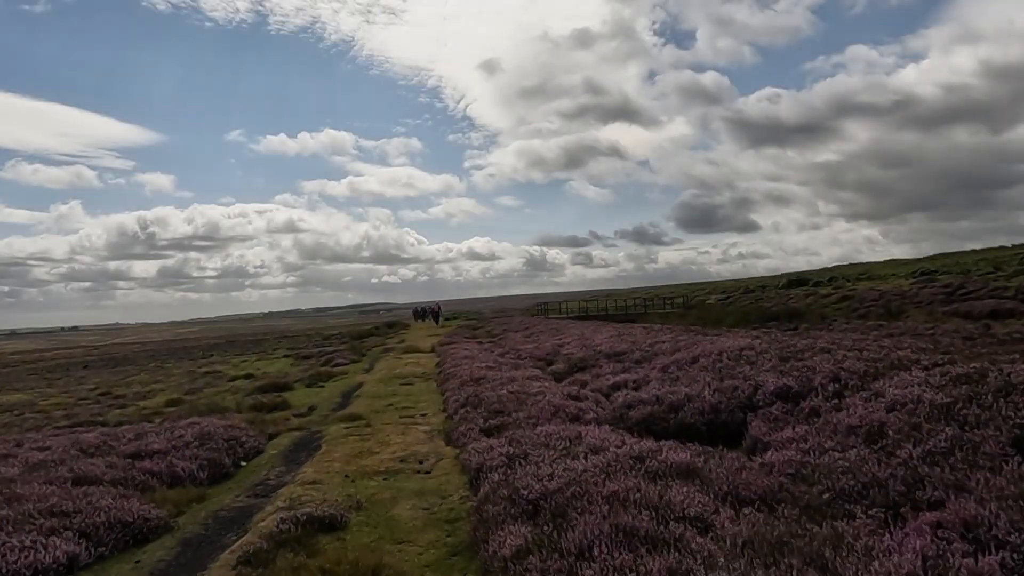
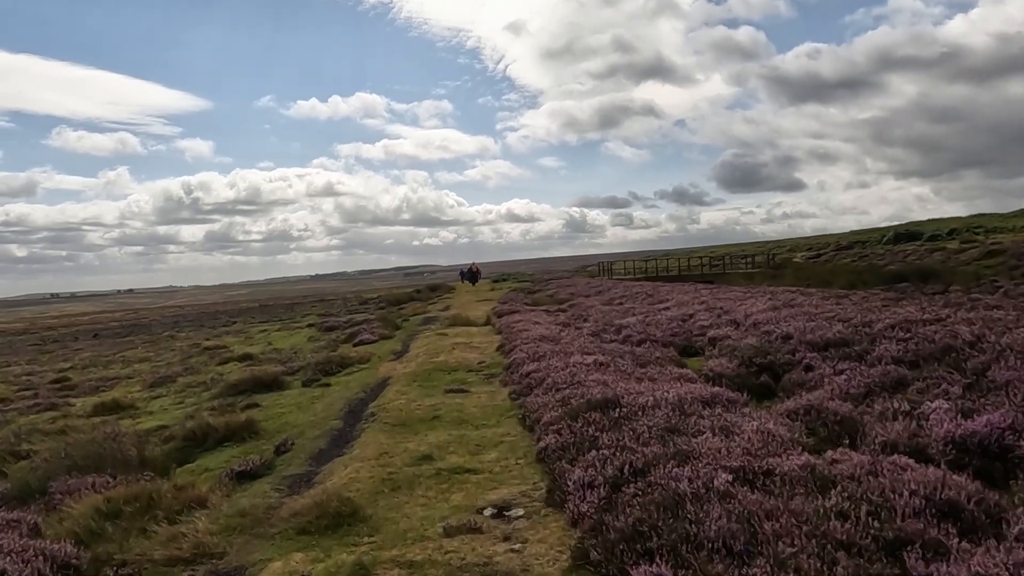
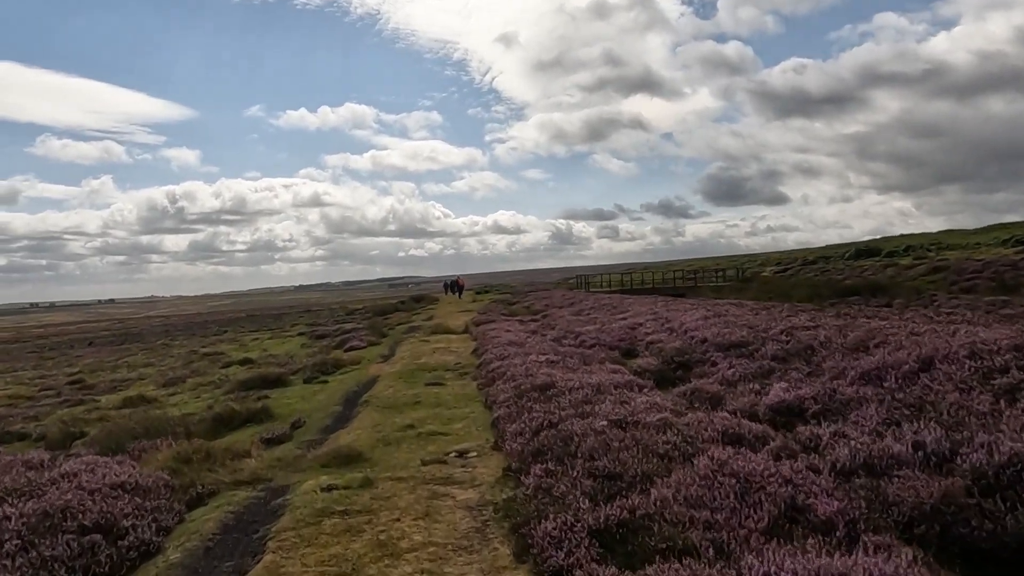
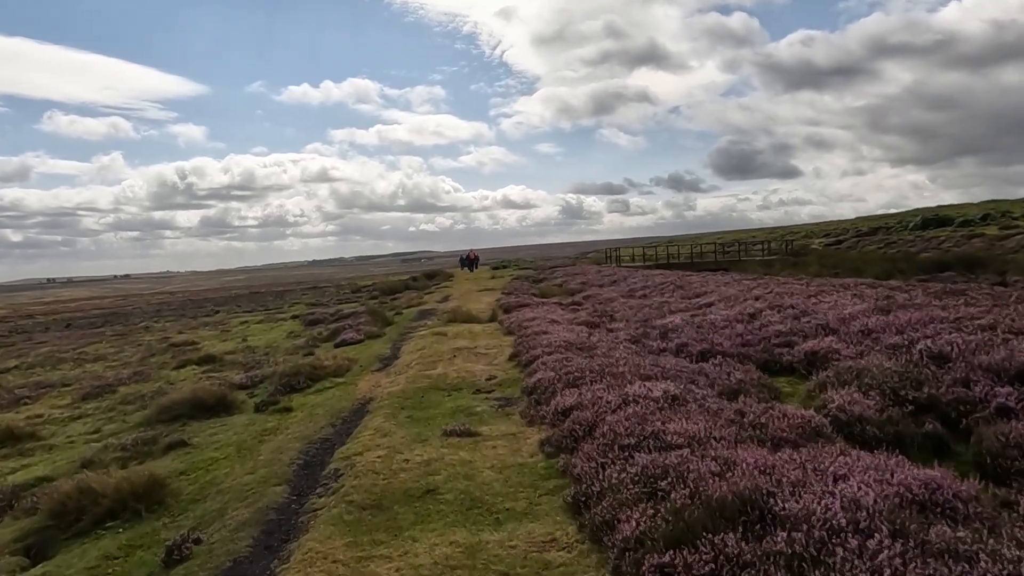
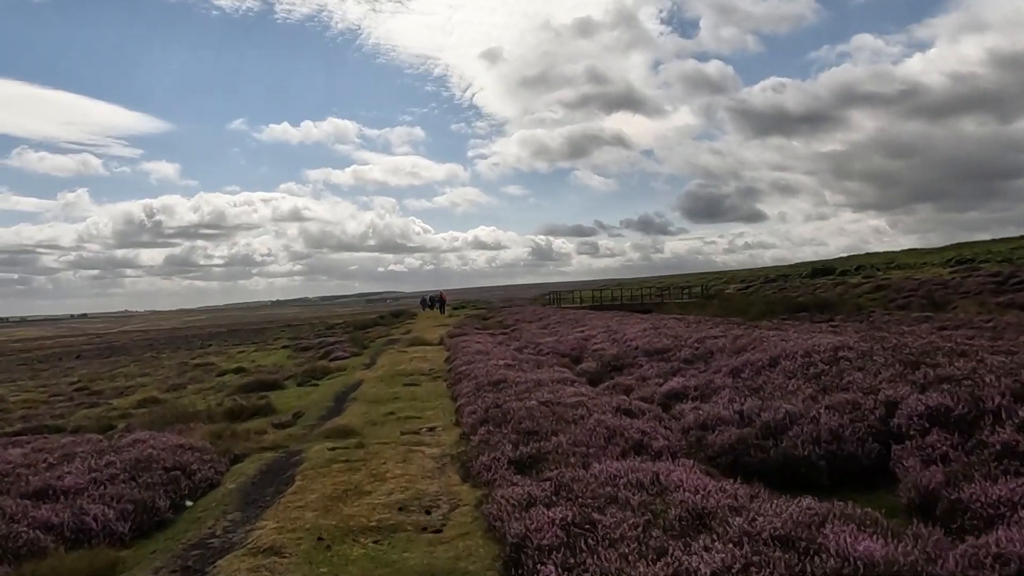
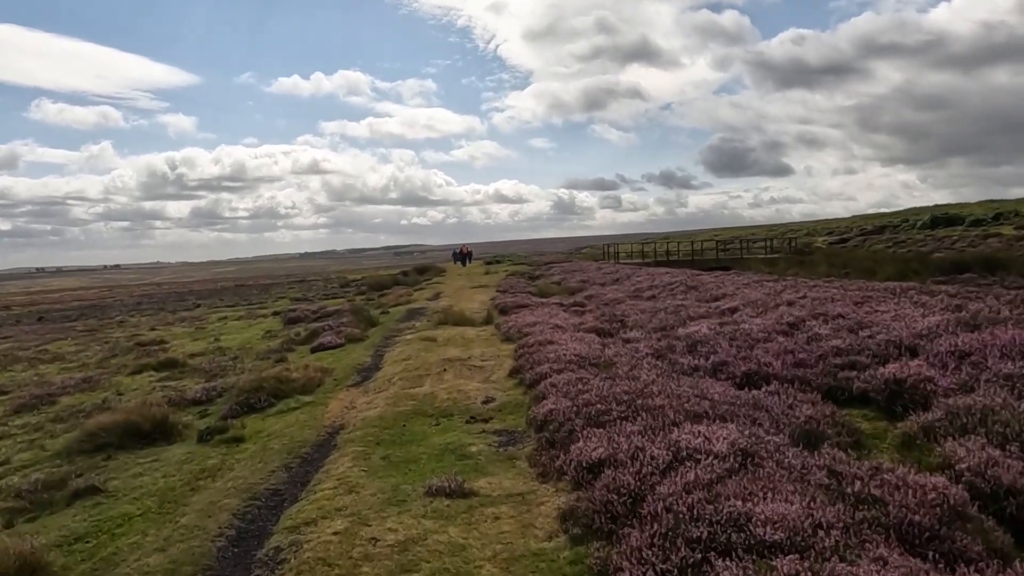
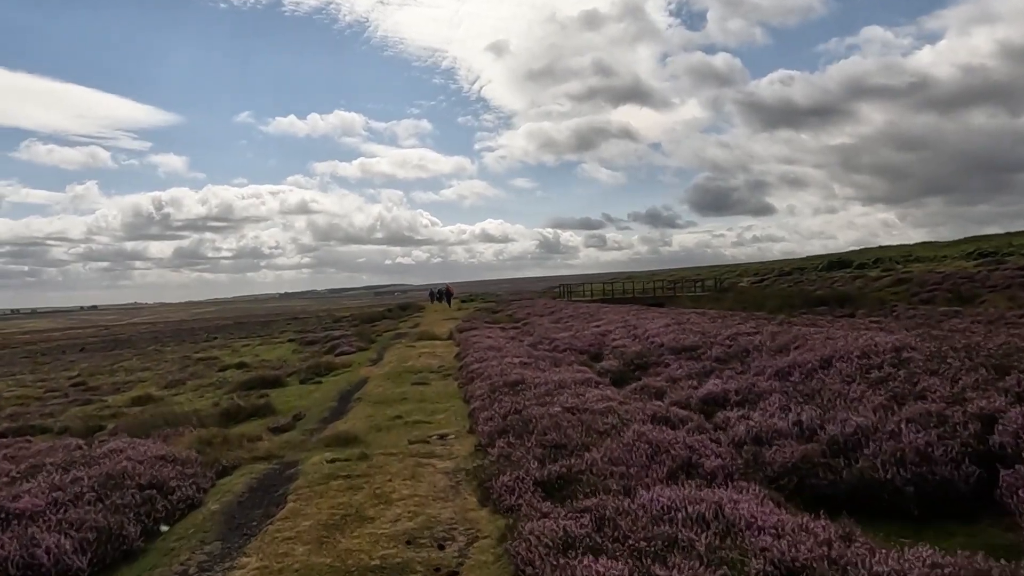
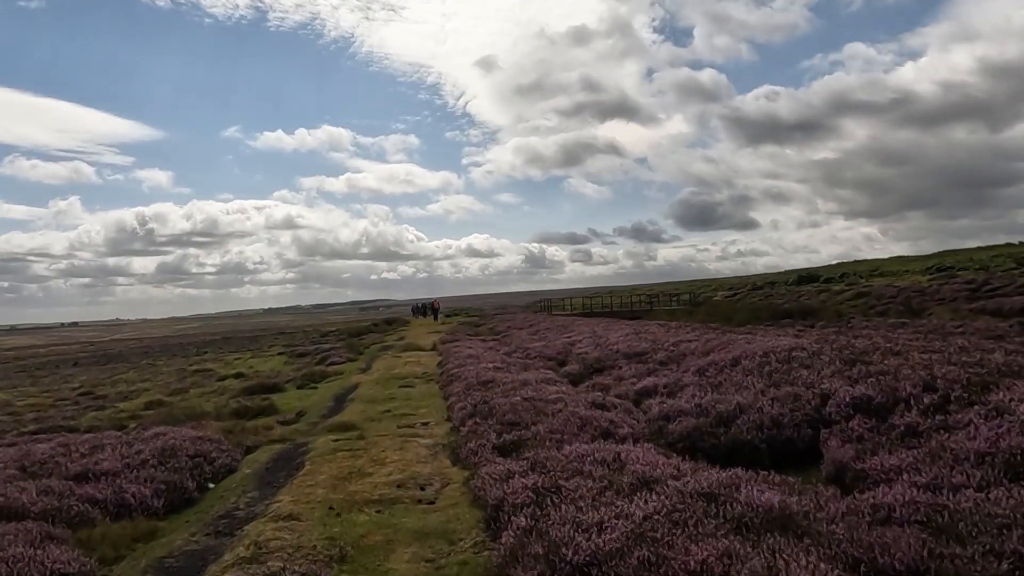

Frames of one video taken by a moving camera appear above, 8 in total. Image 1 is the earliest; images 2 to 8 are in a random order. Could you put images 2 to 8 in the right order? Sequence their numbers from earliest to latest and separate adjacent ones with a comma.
8, 5, 7, 3, 2, 4, 6
